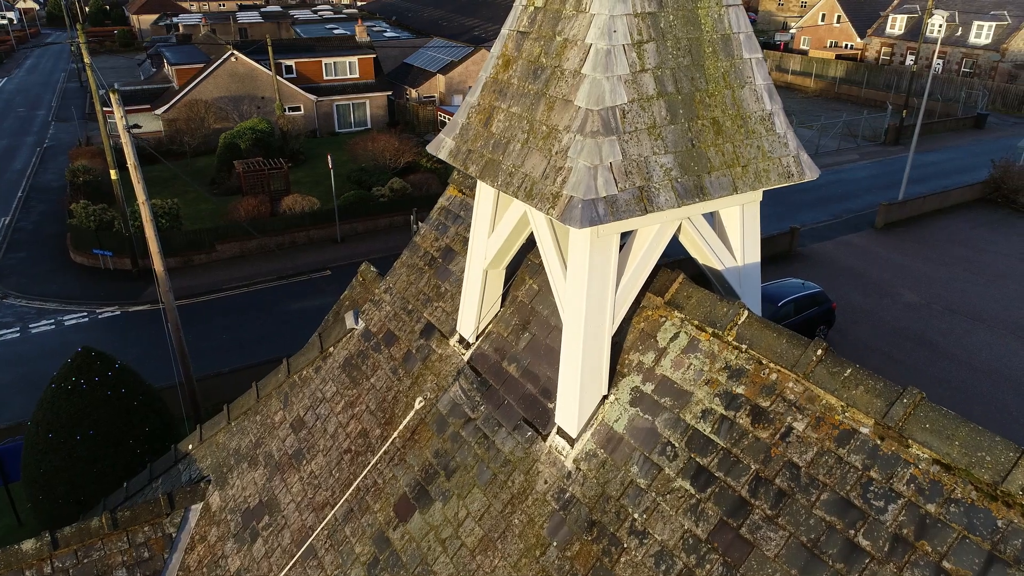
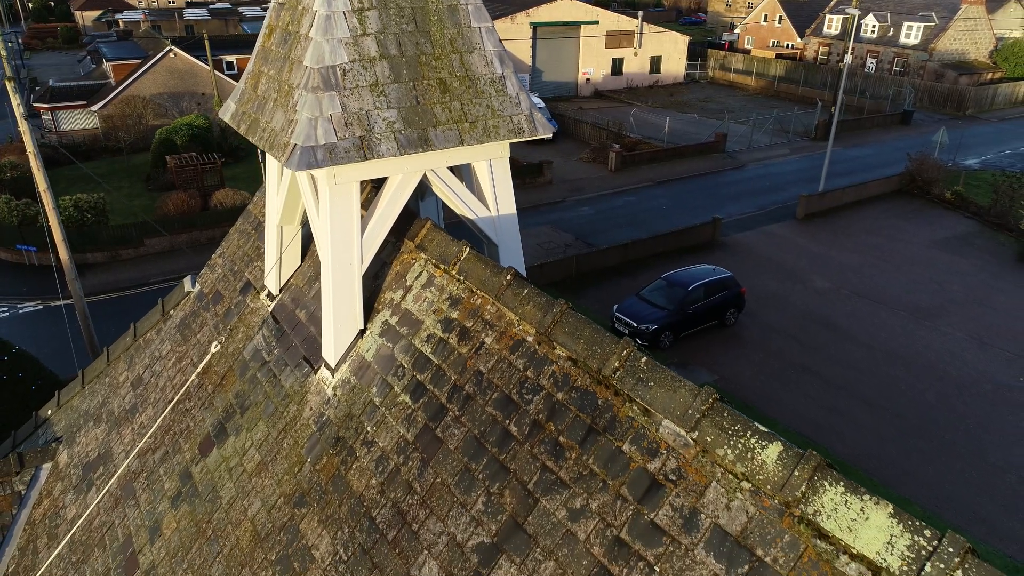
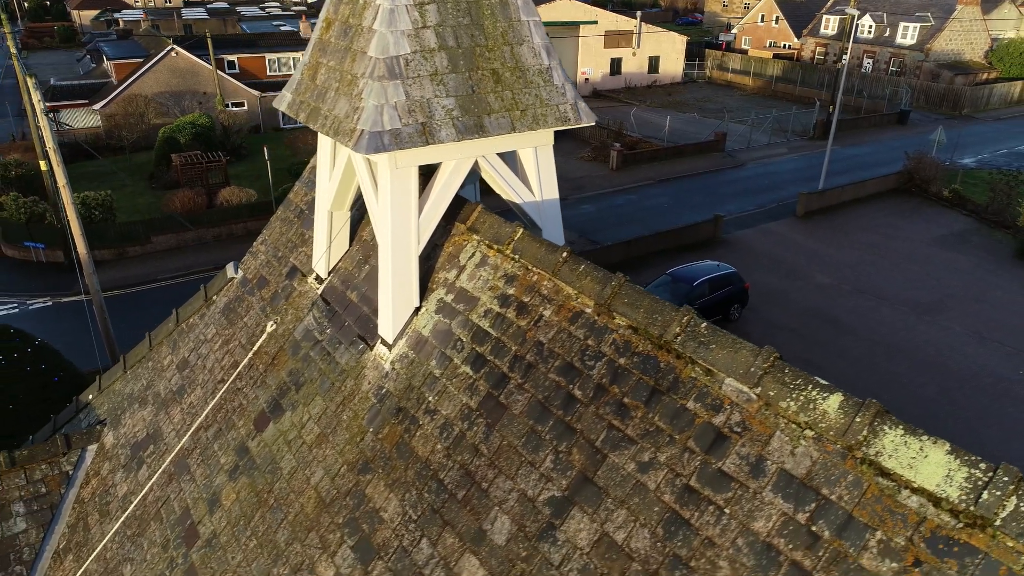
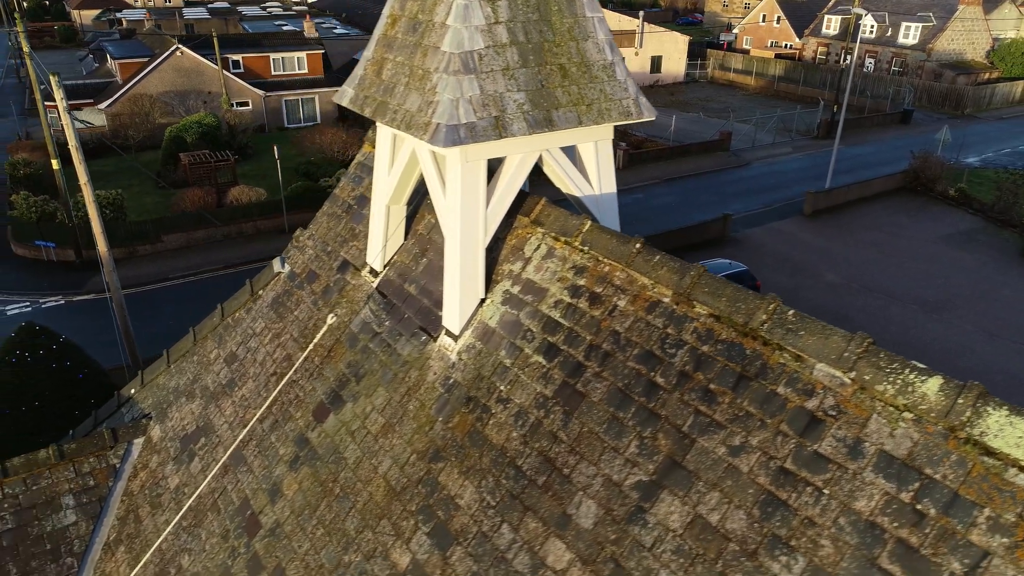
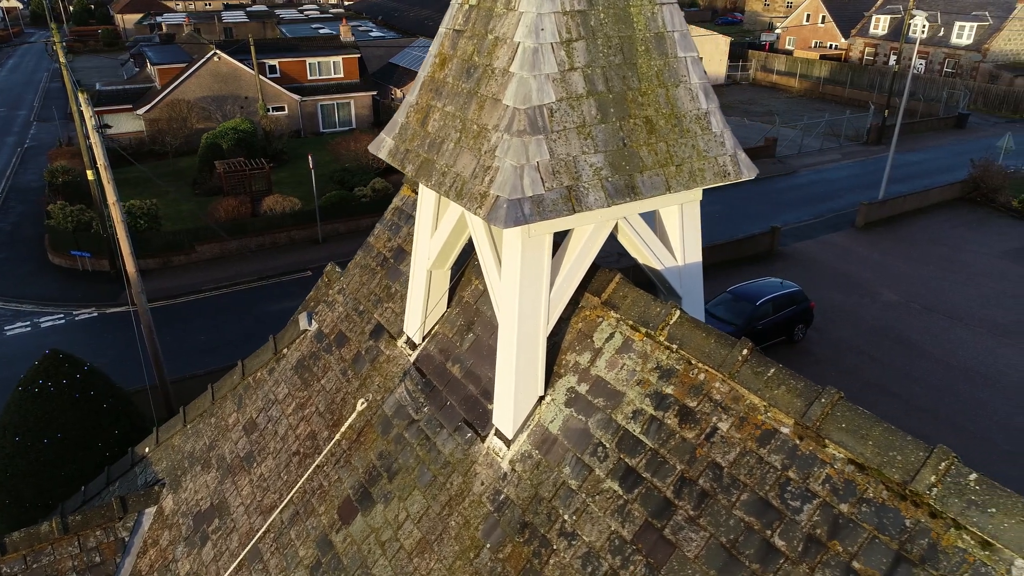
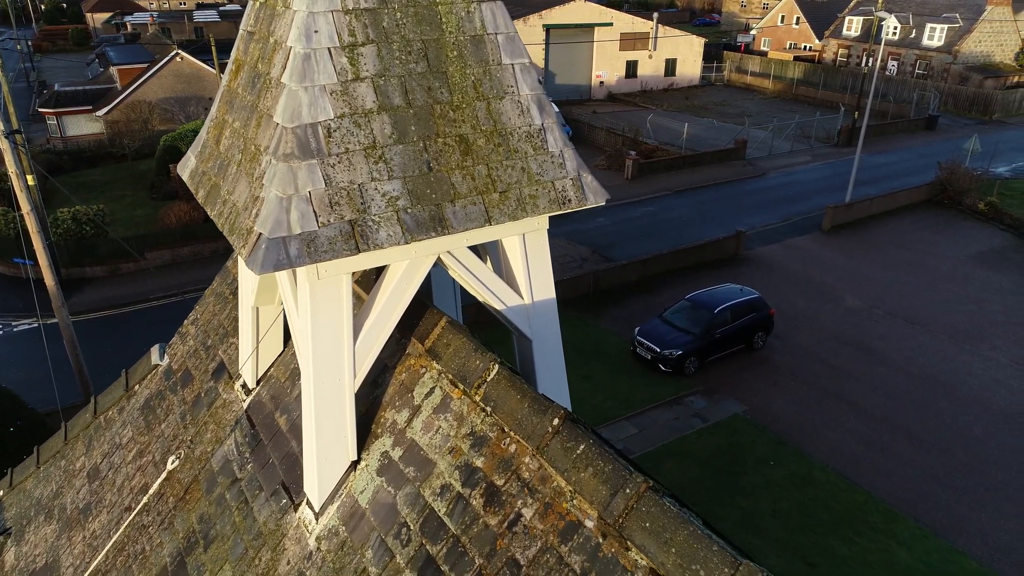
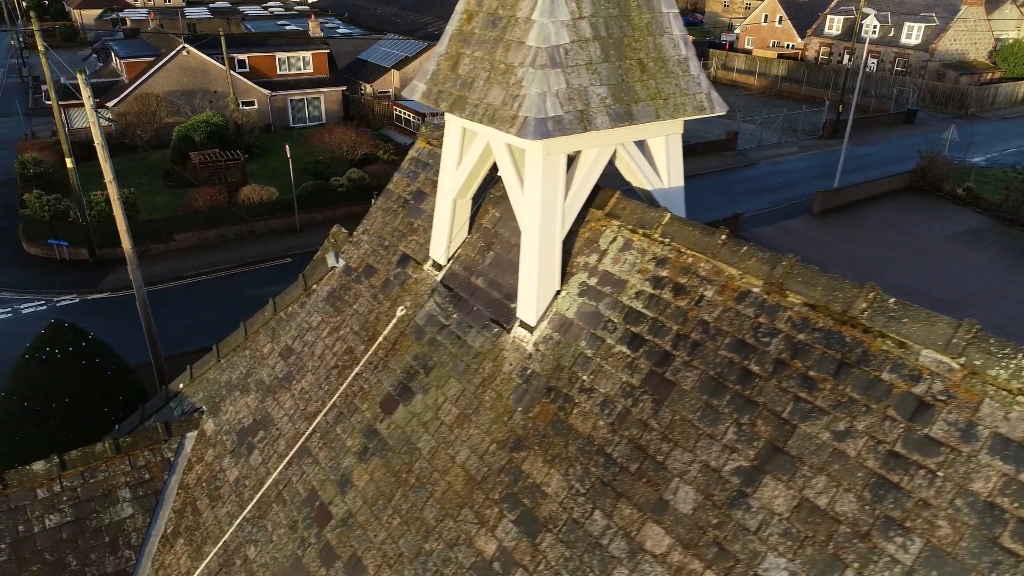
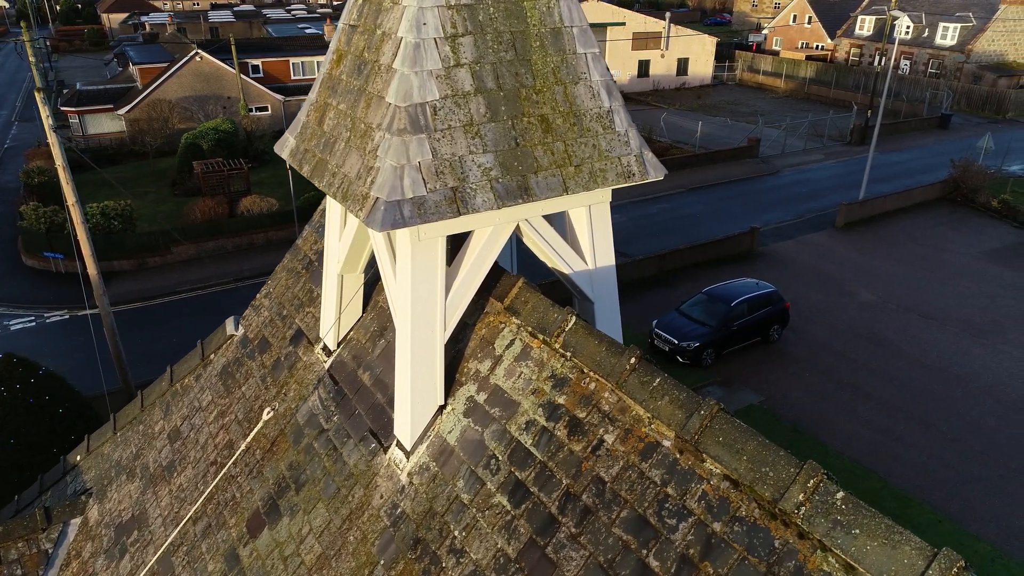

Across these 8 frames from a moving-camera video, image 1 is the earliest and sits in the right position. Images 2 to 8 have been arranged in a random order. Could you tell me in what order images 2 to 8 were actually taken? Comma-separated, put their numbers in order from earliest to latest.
5, 8, 6, 2, 3, 4, 7
